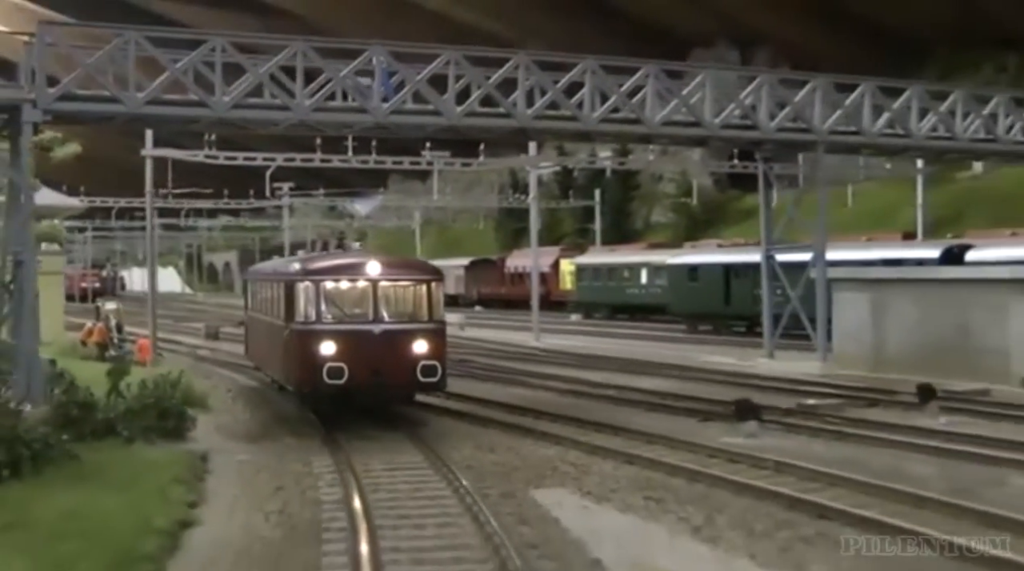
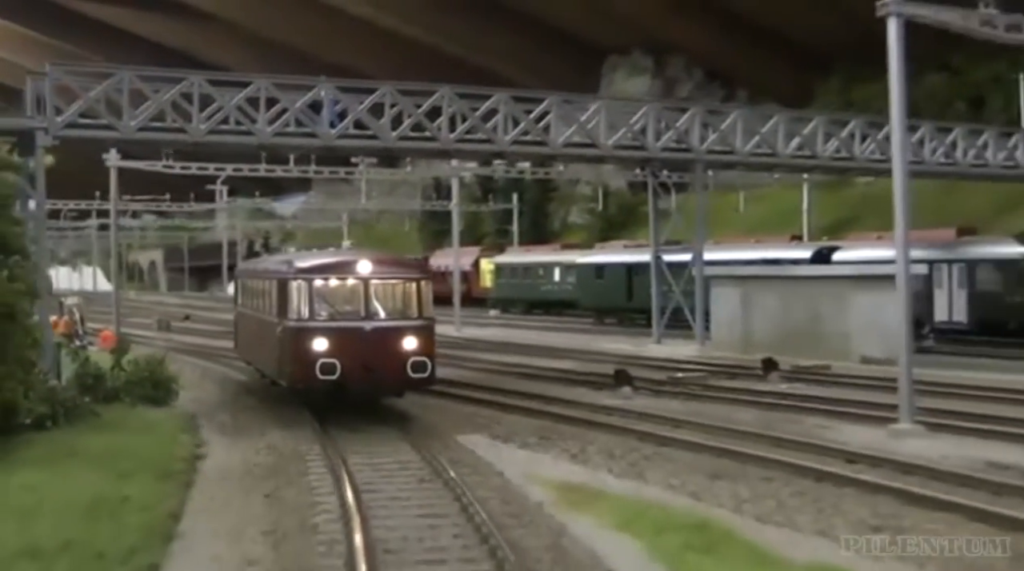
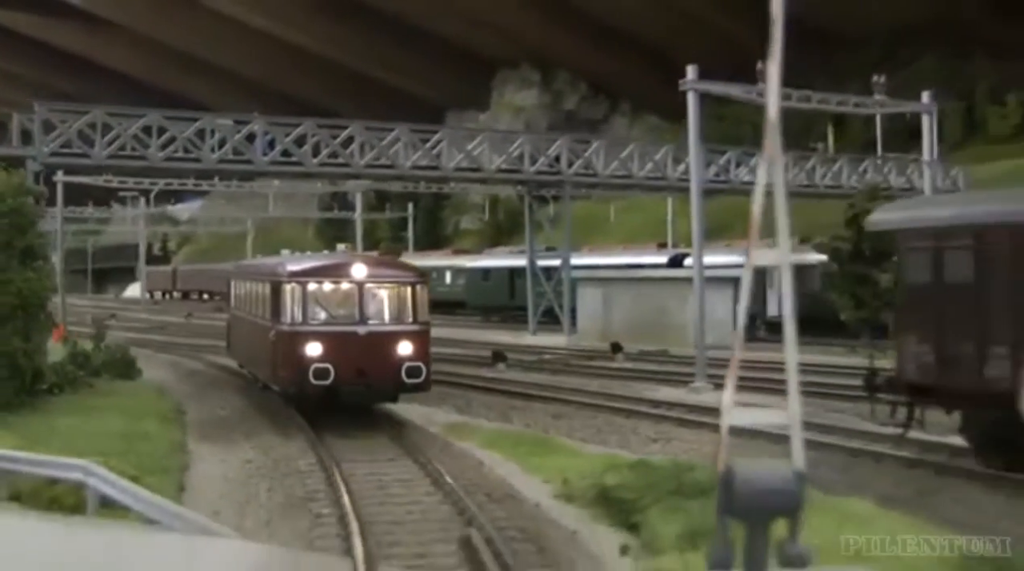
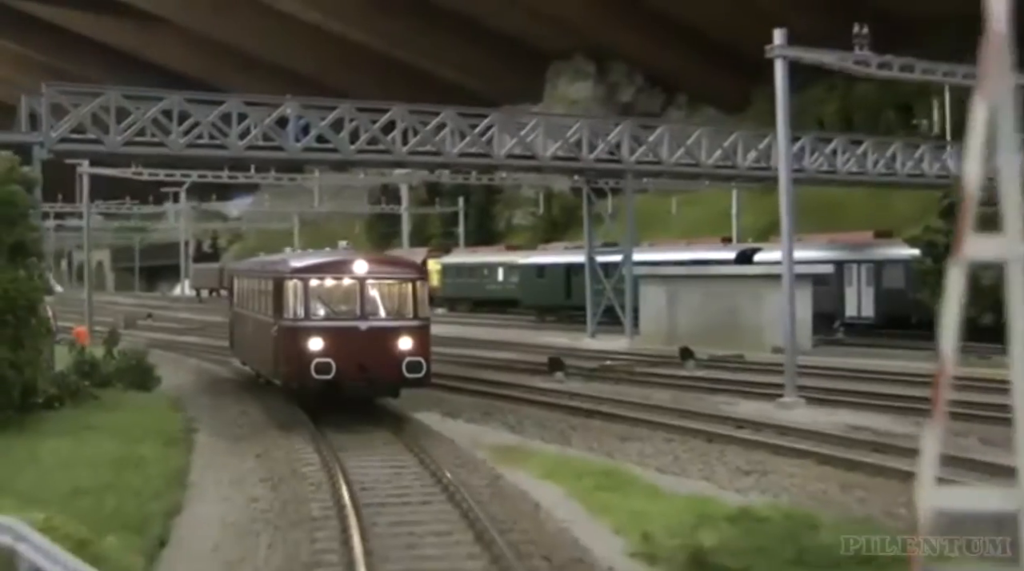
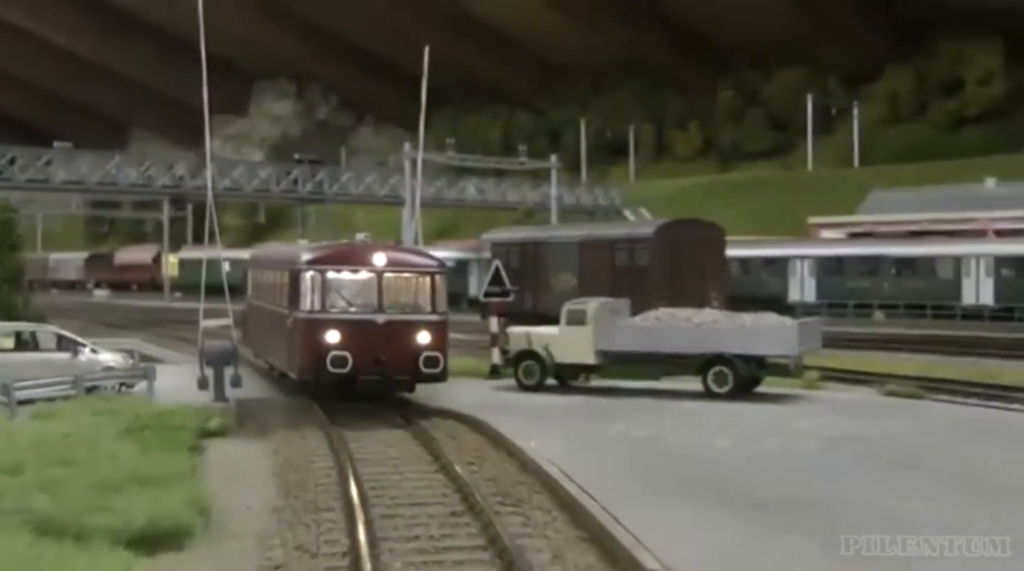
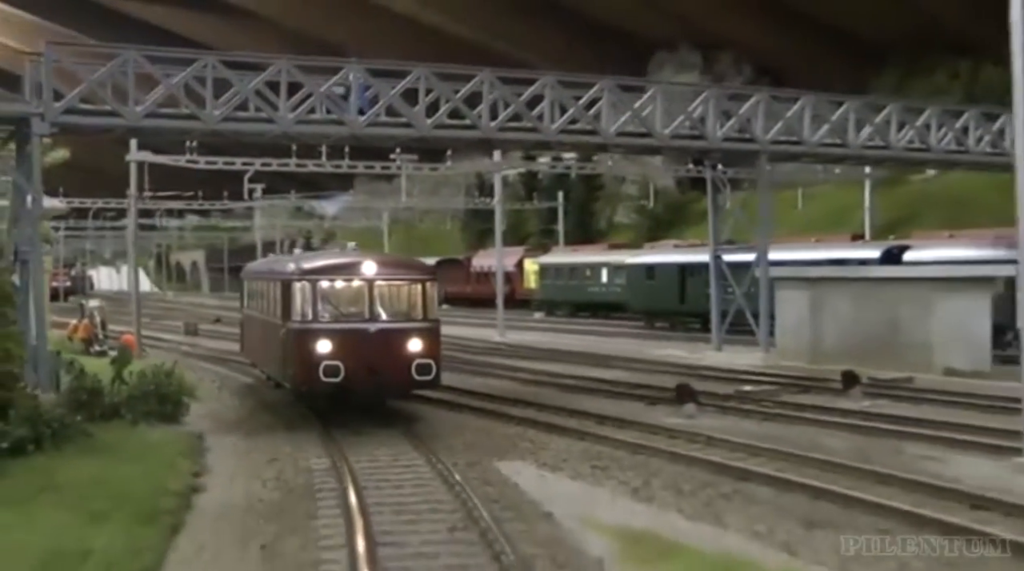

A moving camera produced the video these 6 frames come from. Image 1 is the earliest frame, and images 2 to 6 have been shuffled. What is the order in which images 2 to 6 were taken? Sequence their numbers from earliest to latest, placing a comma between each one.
6, 2, 4, 3, 5
